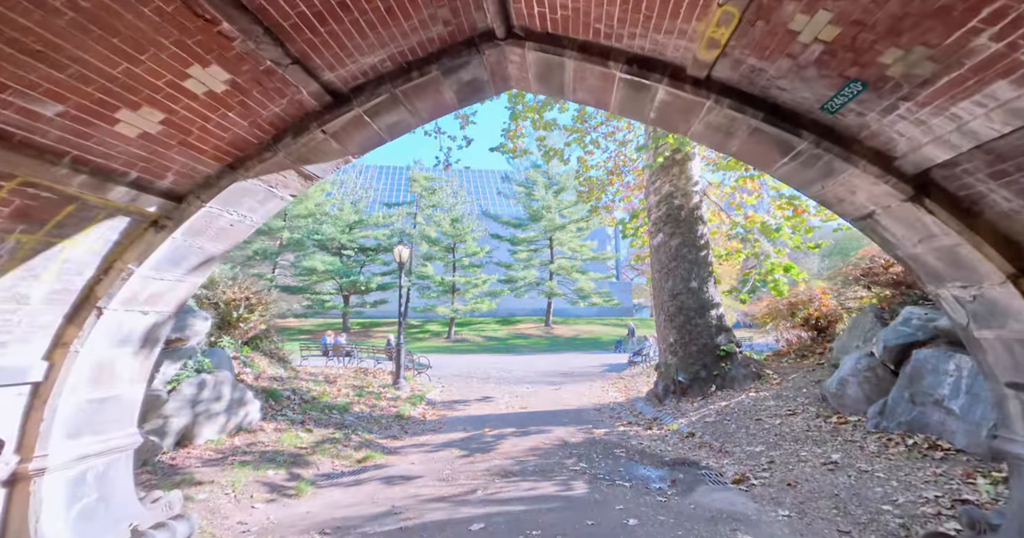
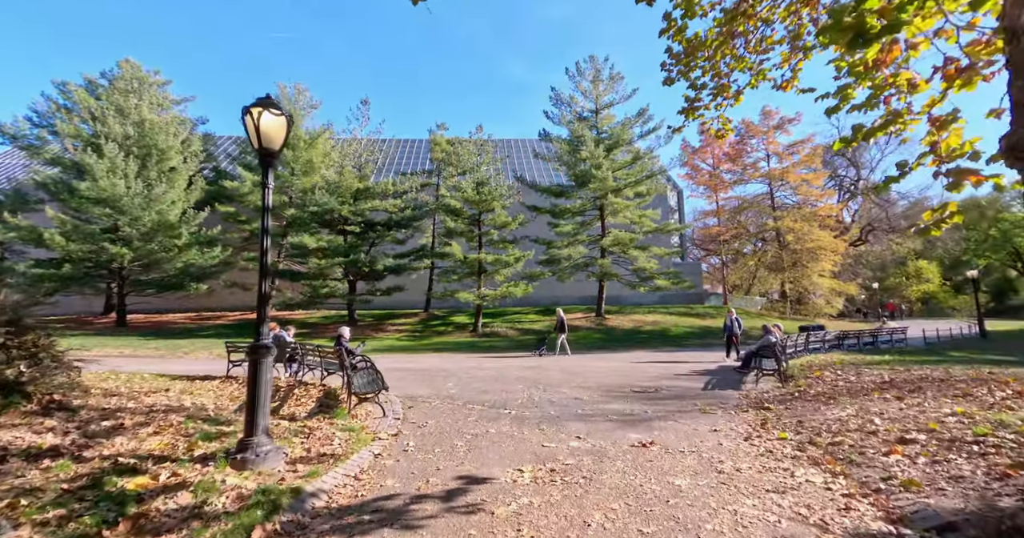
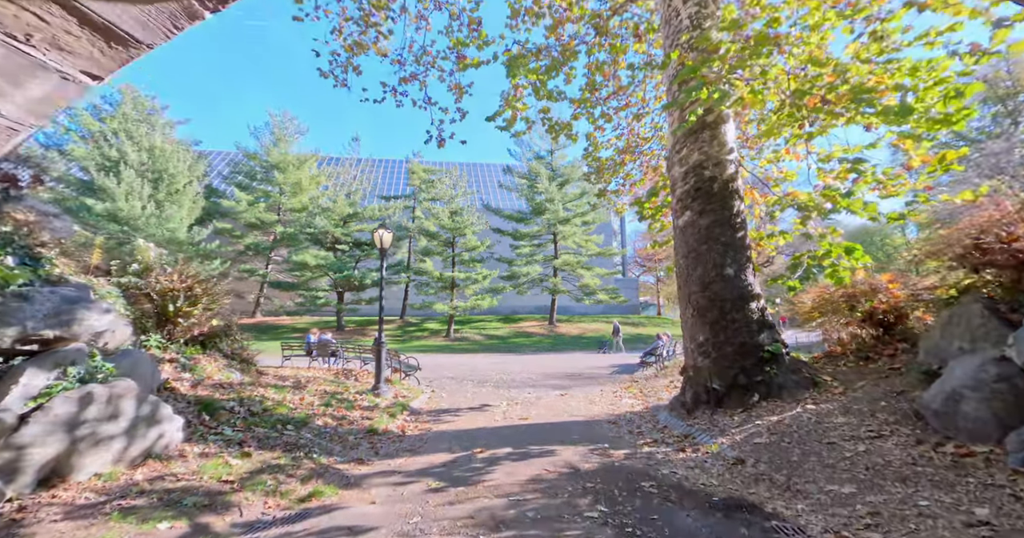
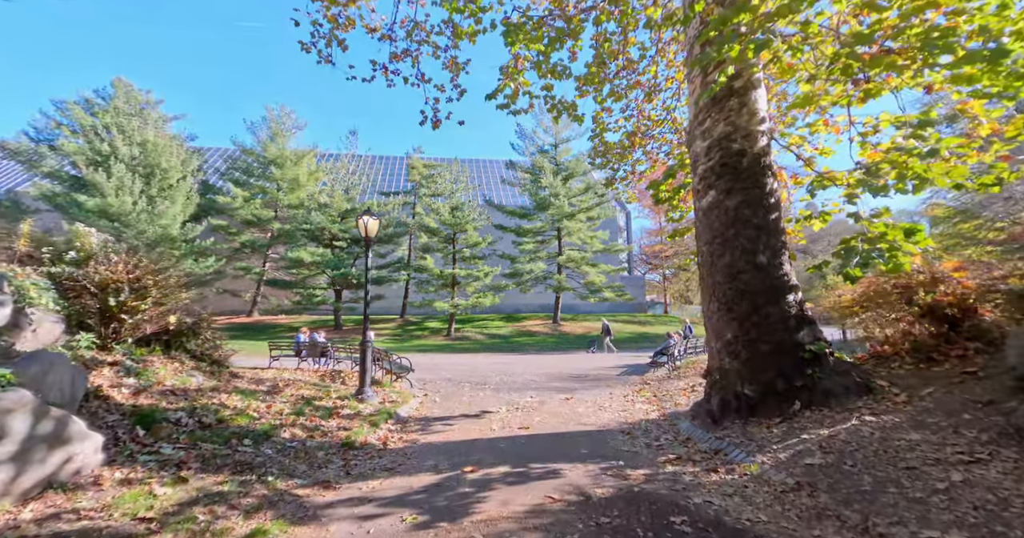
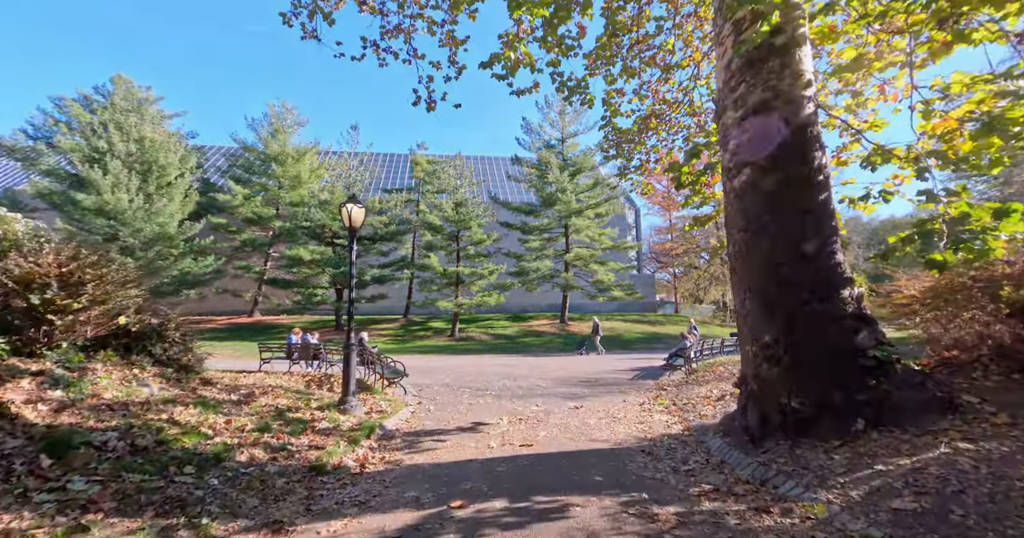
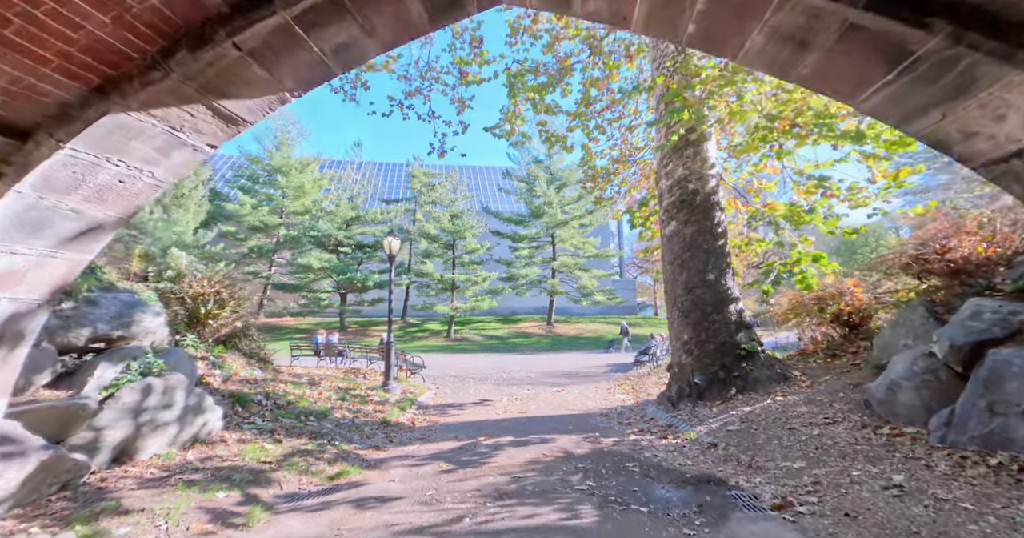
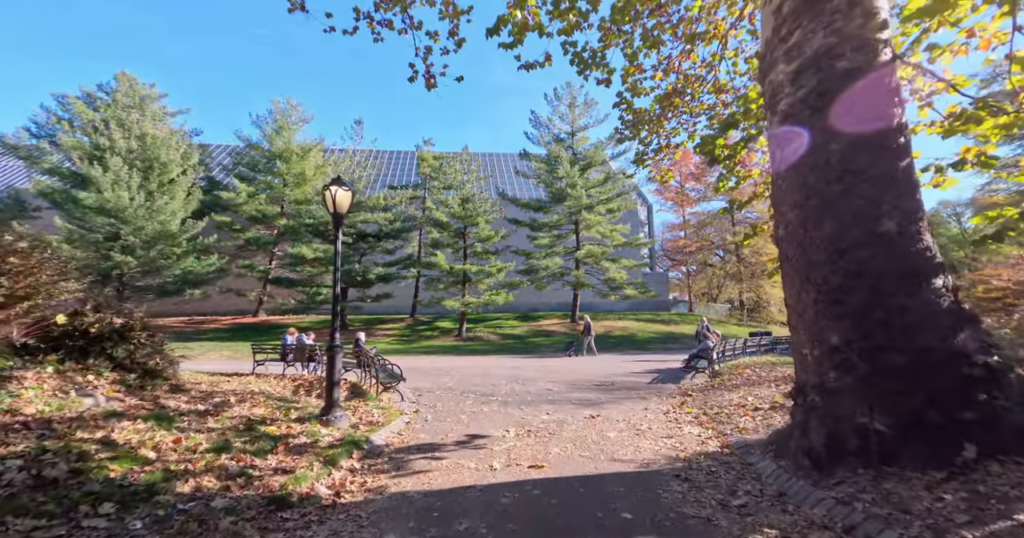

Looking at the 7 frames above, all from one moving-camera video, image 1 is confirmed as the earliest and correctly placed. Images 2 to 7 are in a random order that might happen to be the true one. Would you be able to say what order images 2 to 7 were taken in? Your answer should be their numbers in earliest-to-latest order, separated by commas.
6, 3, 4, 5, 7, 2
